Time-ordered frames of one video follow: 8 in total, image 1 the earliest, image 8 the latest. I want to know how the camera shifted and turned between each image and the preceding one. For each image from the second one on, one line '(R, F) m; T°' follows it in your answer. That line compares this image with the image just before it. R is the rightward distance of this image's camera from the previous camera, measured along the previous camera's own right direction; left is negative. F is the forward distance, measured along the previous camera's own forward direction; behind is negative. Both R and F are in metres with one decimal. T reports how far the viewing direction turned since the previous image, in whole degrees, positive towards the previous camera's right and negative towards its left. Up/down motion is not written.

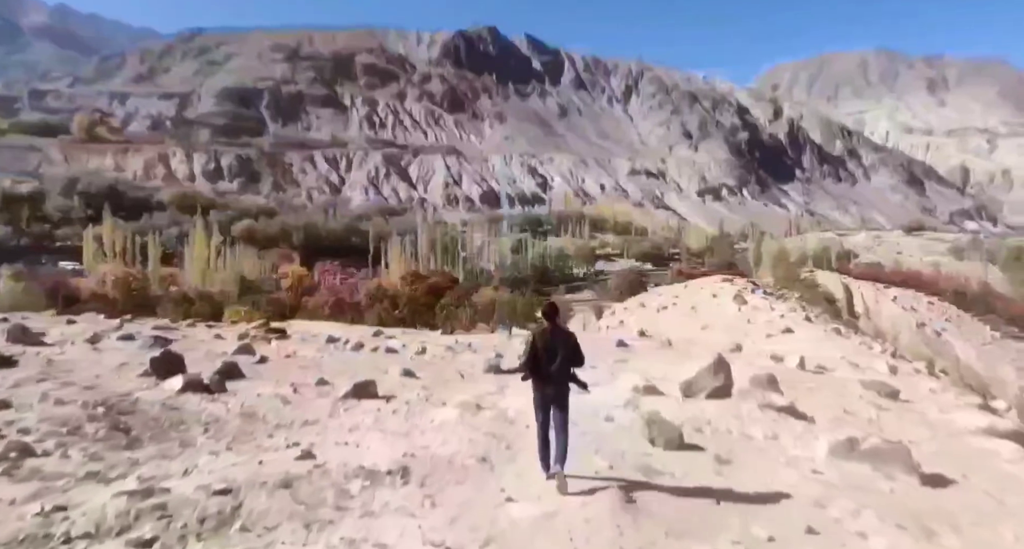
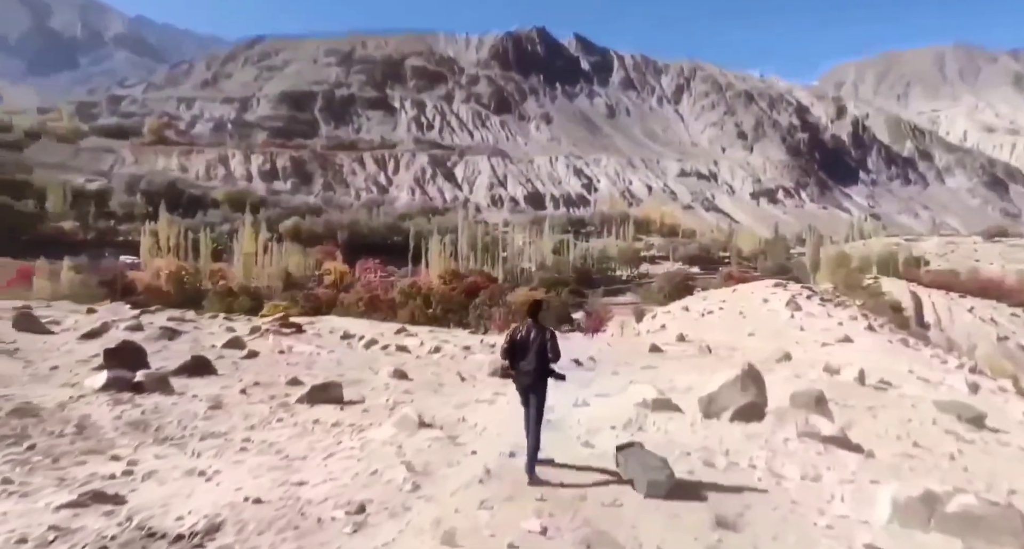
(+0.3, +0.7) m; -4°
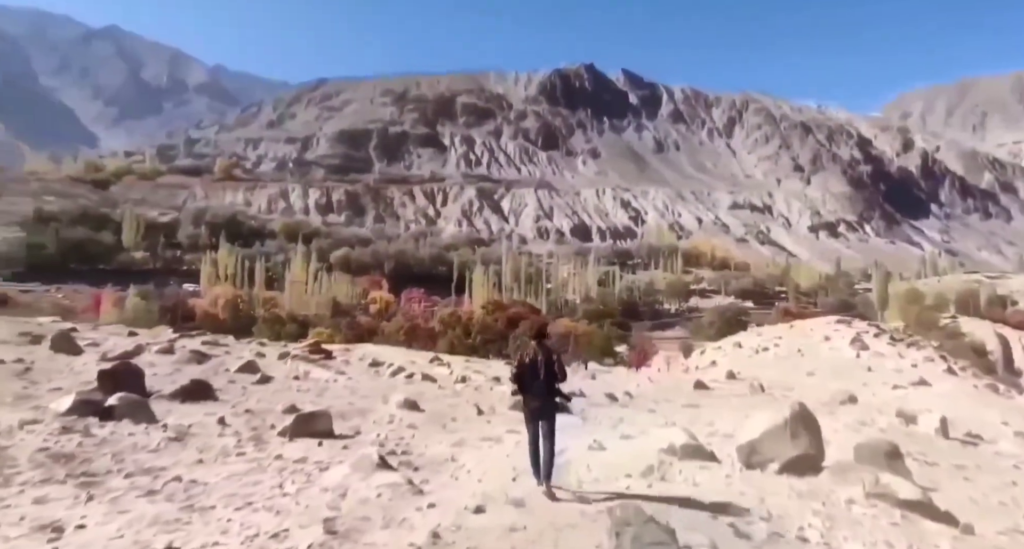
(+0.2, +0.4) m; -5°
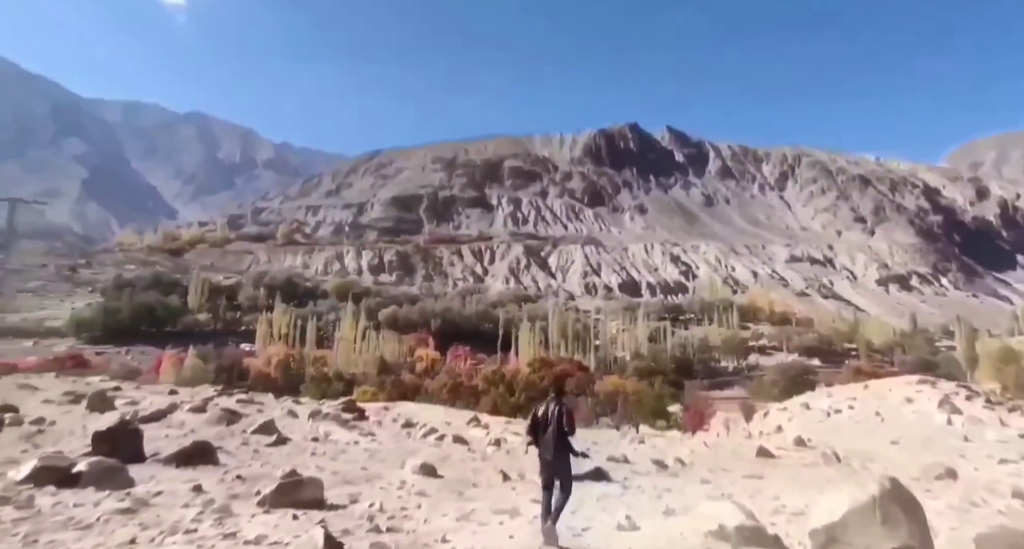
(+0.1, +0.4) m; -5°
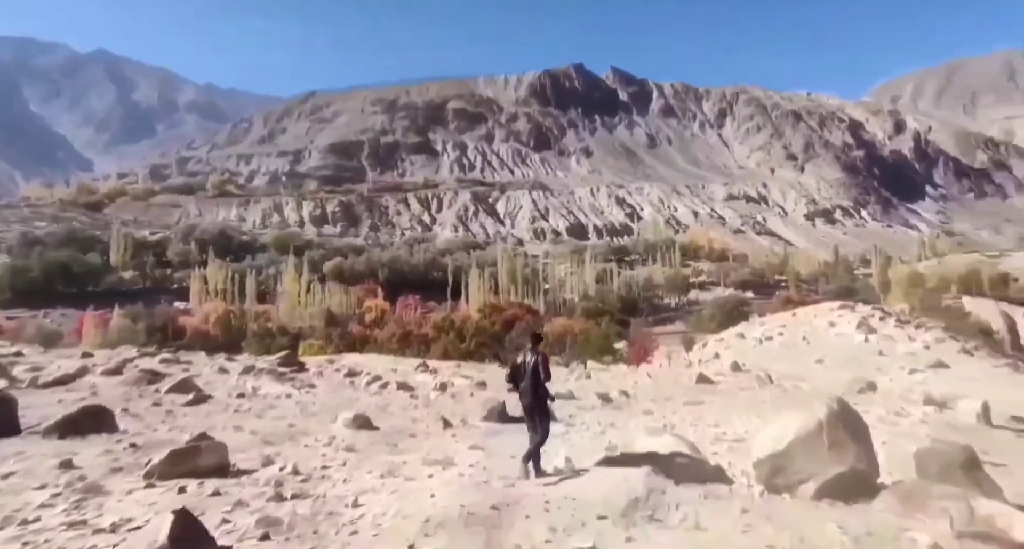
(0.0, 0.0) m; +5°
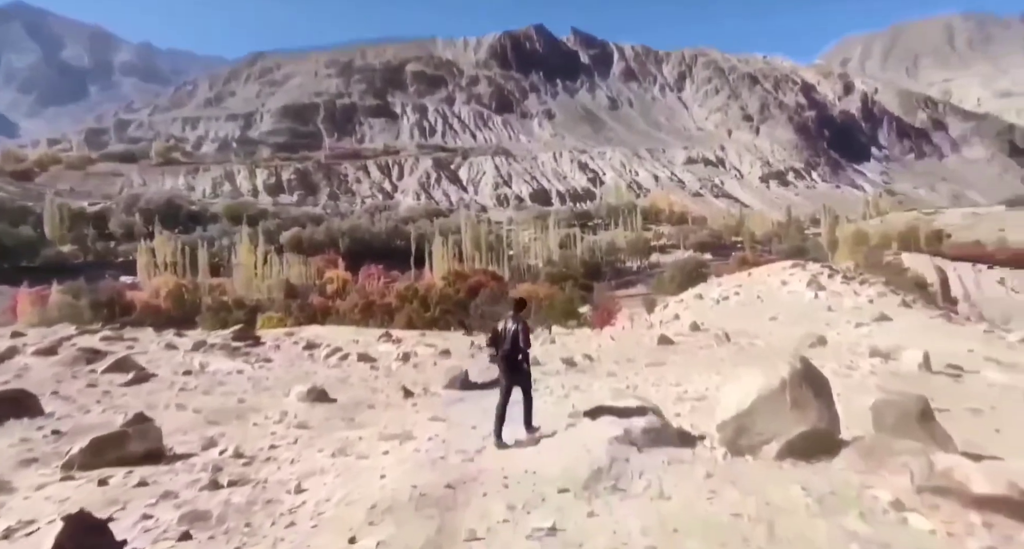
(-0.2, -0.4) m; +4°
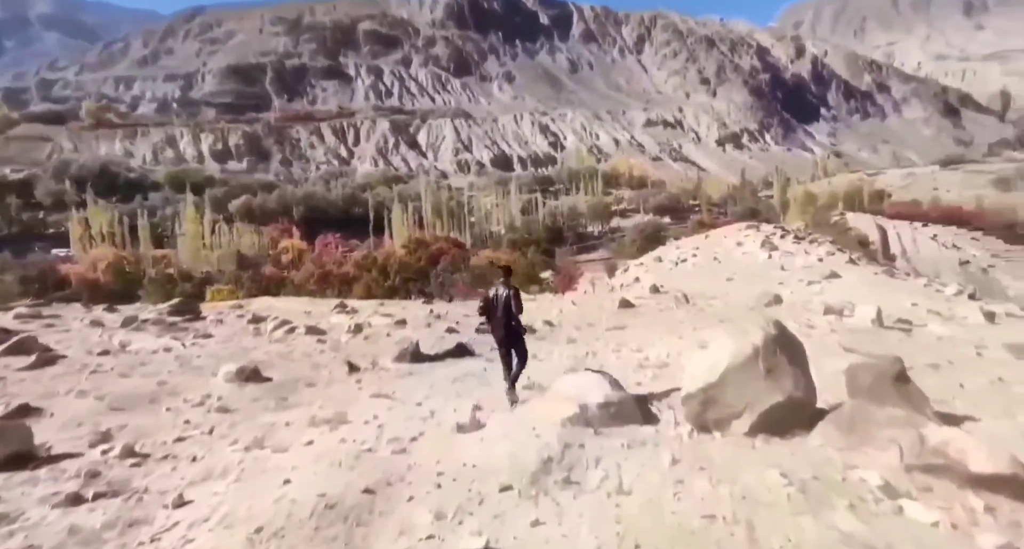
(-0.2, -0.2) m; +4°
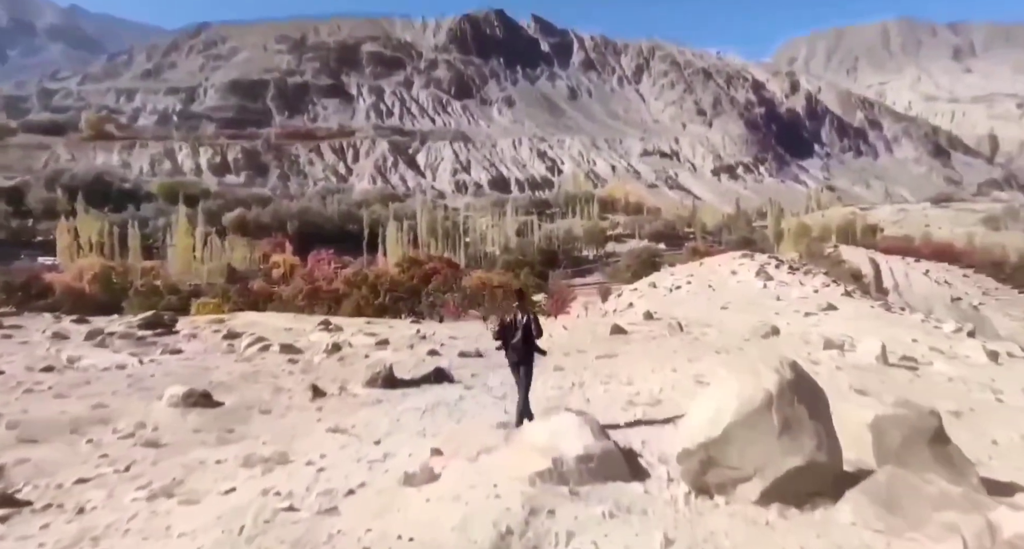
(0.0, 0.0) m; +1°
